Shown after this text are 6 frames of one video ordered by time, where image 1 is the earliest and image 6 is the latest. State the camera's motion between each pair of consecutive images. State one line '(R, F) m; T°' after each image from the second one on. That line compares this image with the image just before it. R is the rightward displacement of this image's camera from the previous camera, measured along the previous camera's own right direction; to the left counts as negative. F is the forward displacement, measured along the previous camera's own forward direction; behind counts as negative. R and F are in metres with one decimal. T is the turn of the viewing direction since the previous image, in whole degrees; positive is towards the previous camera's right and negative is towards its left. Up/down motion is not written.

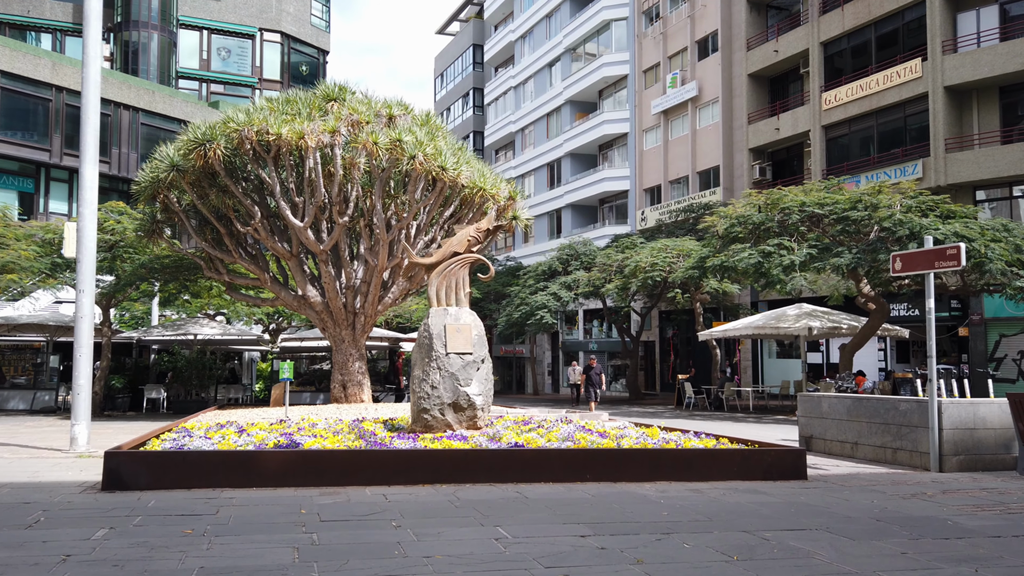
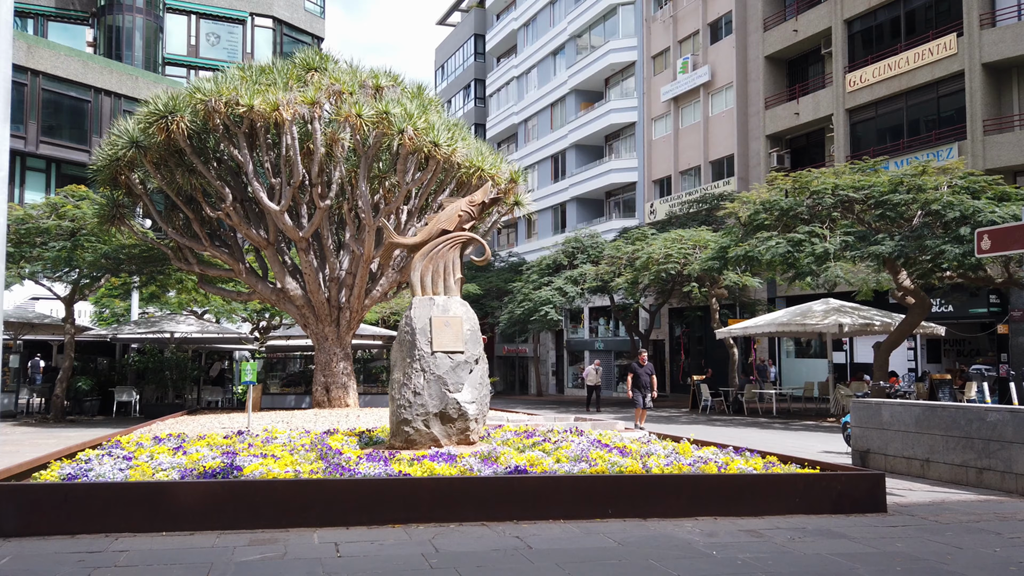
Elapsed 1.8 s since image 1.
(0.0, +2.0) m; 0°
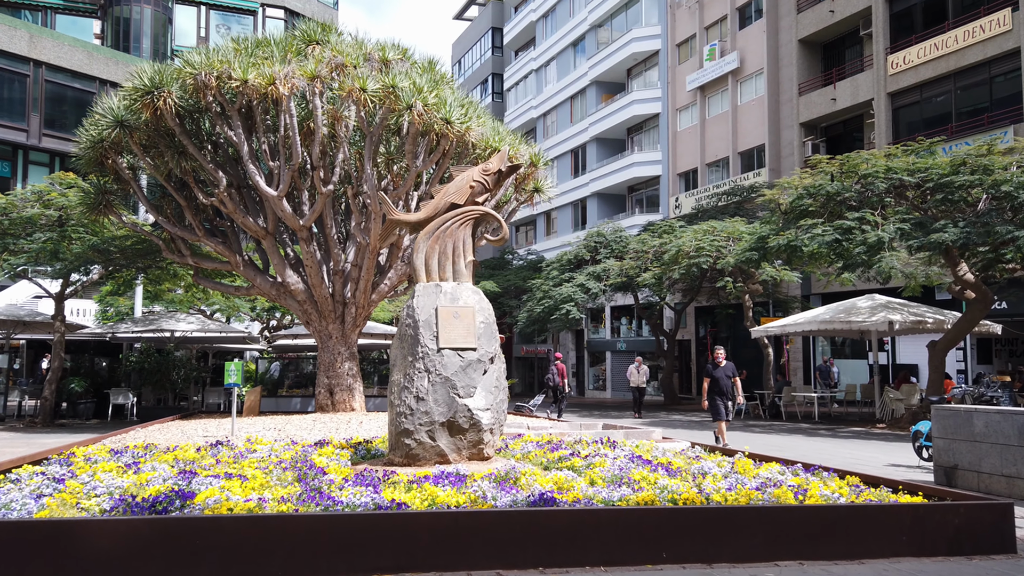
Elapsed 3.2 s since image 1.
(0.0, +1.6) m; -1°
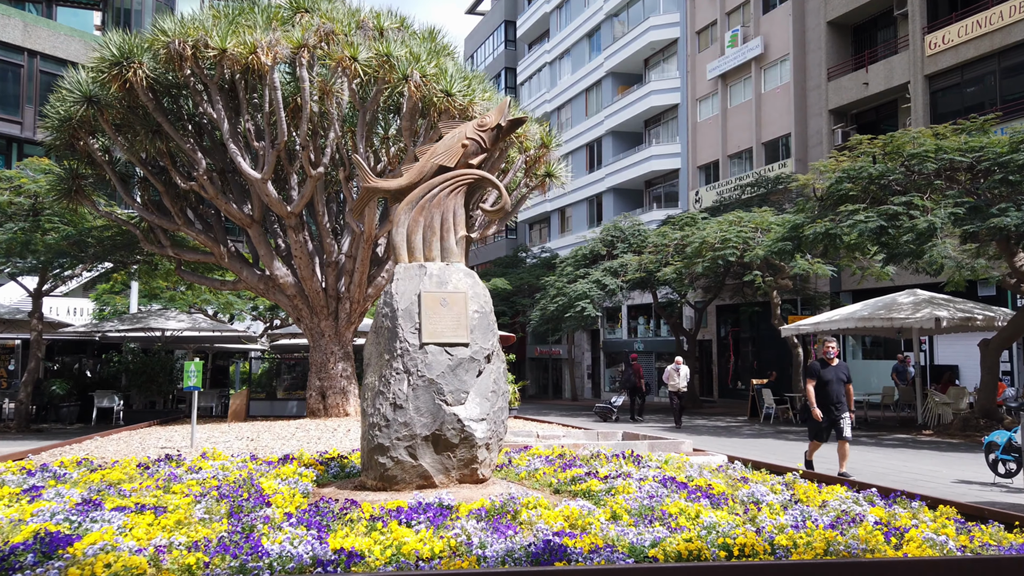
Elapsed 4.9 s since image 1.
(+0.1, +1.5) m; -1°
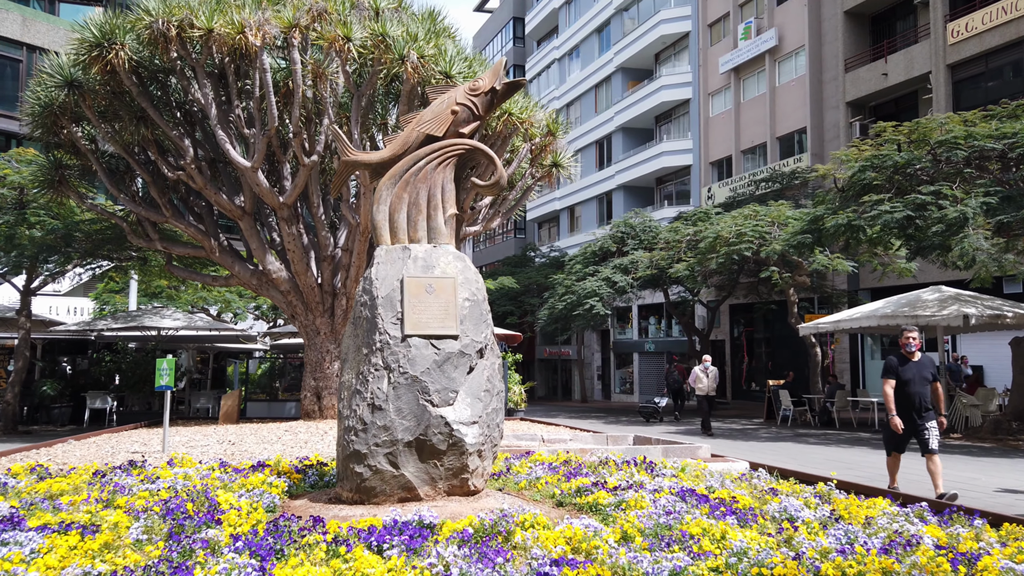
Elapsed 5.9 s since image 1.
(+0.1, +0.8) m; -1°
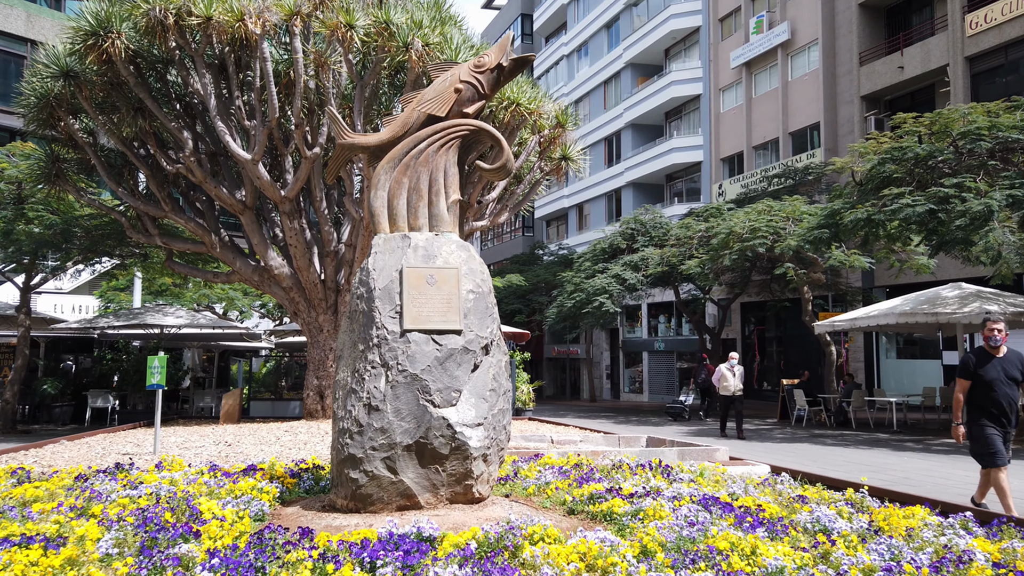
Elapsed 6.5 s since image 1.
(0.0, +0.4) m; -1°
